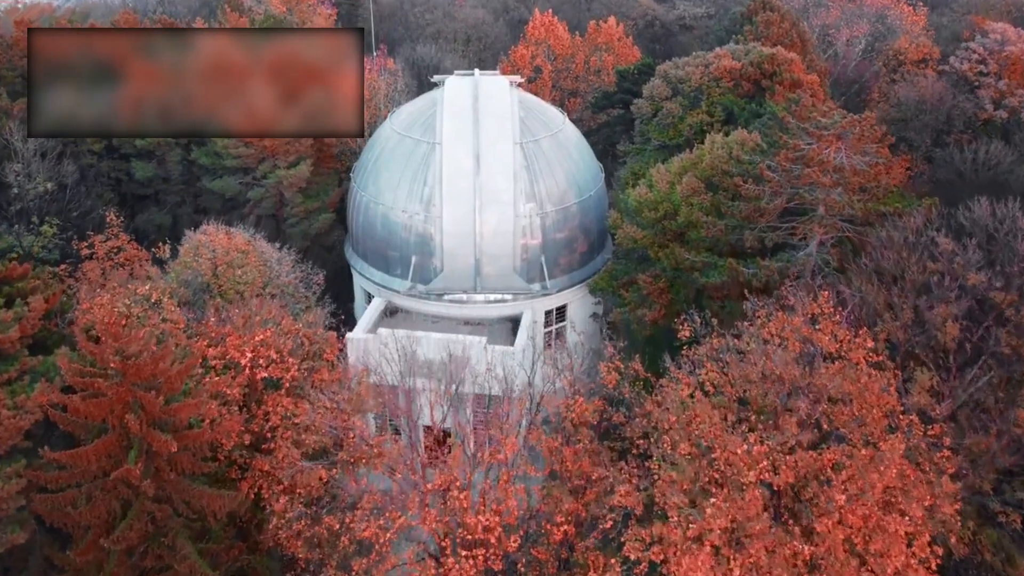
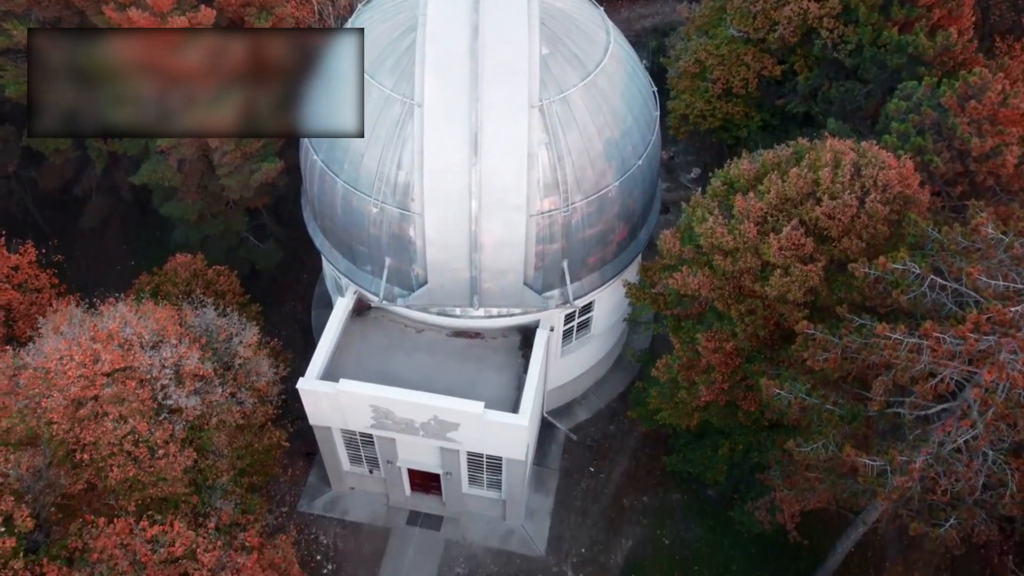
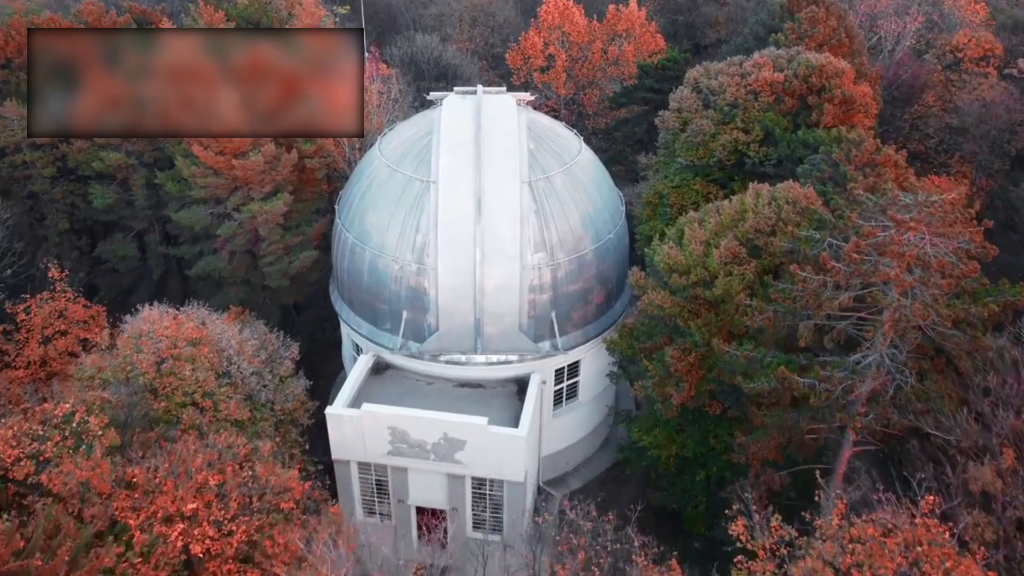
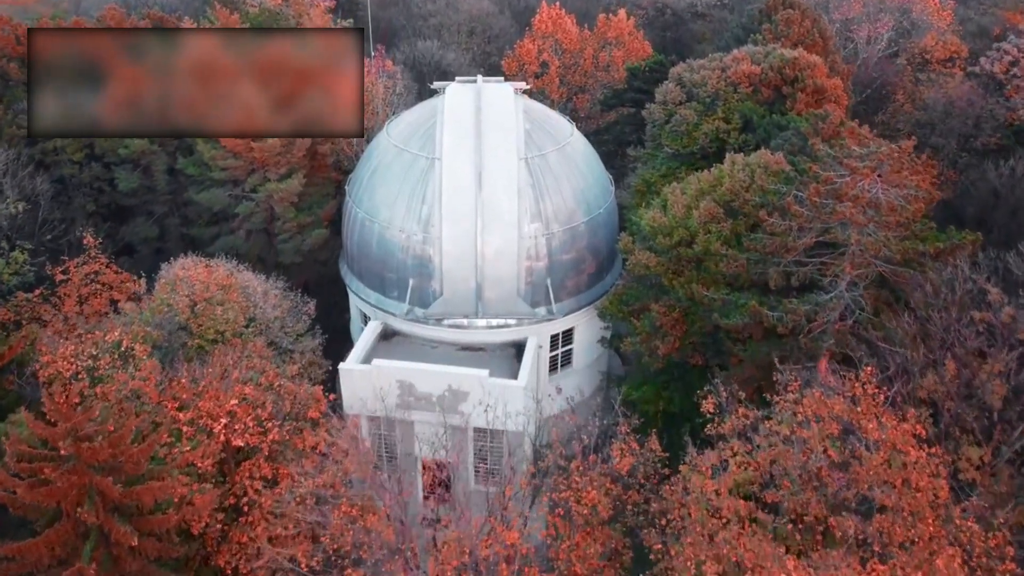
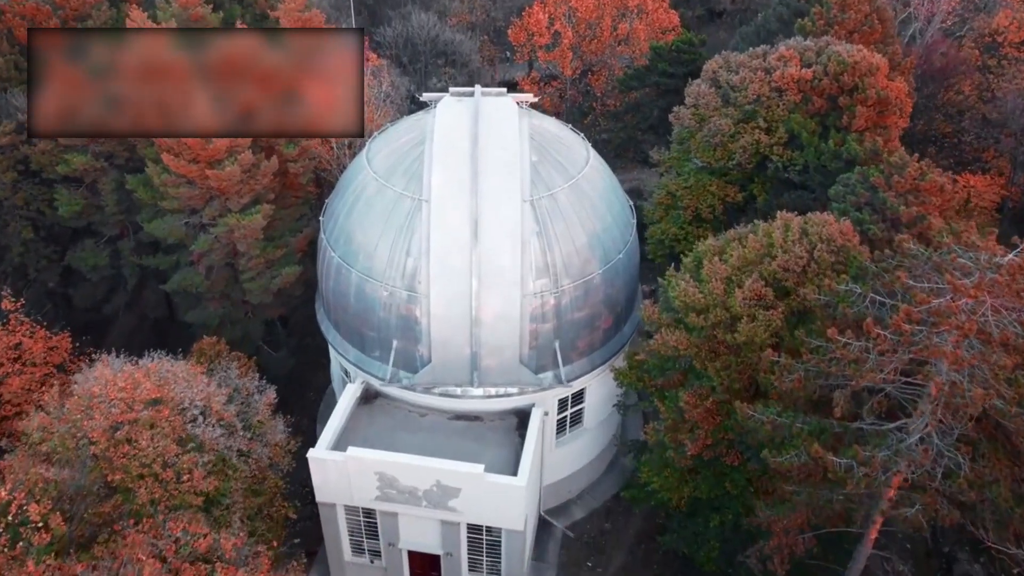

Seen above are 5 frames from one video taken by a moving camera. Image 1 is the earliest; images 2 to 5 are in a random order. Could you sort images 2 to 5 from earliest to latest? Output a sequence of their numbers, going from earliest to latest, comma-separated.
4, 3, 5, 2
